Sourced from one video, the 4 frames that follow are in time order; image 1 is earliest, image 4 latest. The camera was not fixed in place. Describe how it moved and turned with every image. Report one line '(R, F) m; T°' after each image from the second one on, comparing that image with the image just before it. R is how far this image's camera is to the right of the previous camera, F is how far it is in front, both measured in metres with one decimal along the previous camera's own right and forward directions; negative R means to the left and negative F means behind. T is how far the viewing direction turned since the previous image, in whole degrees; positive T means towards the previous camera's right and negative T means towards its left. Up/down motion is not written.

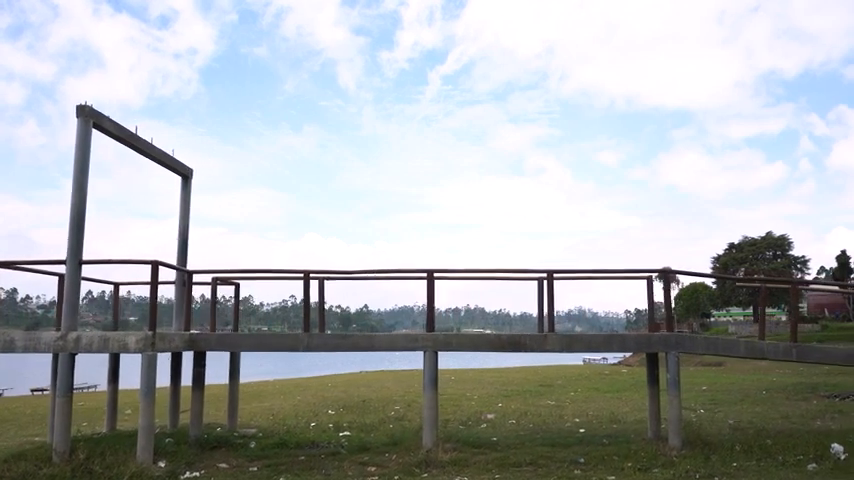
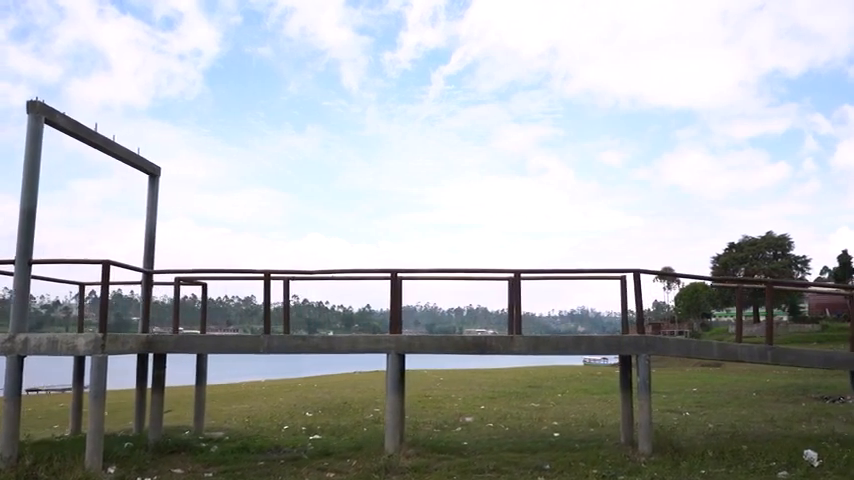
(+0.7, +0.4) m; 0°
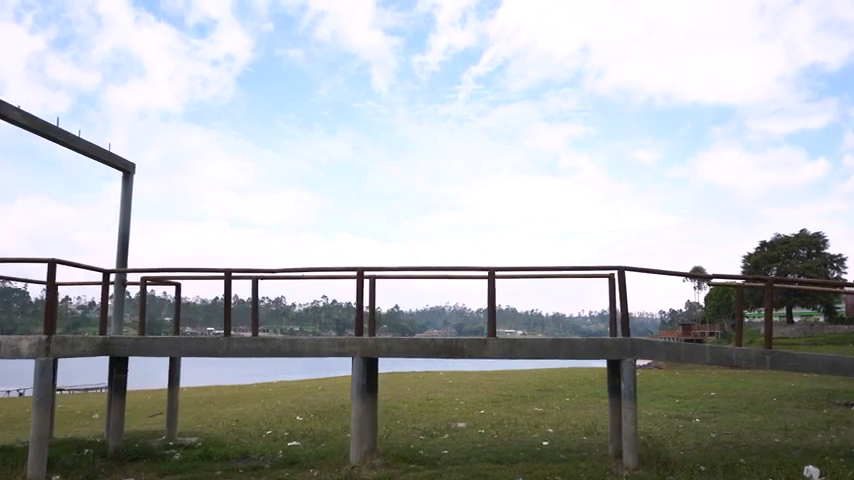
(+1.0, +0.8) m; -3°
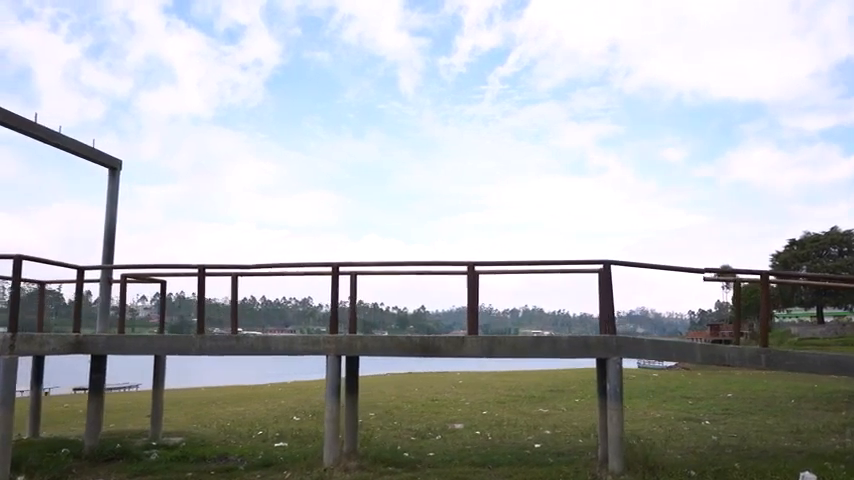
(+0.8, +0.5) m; -2°
